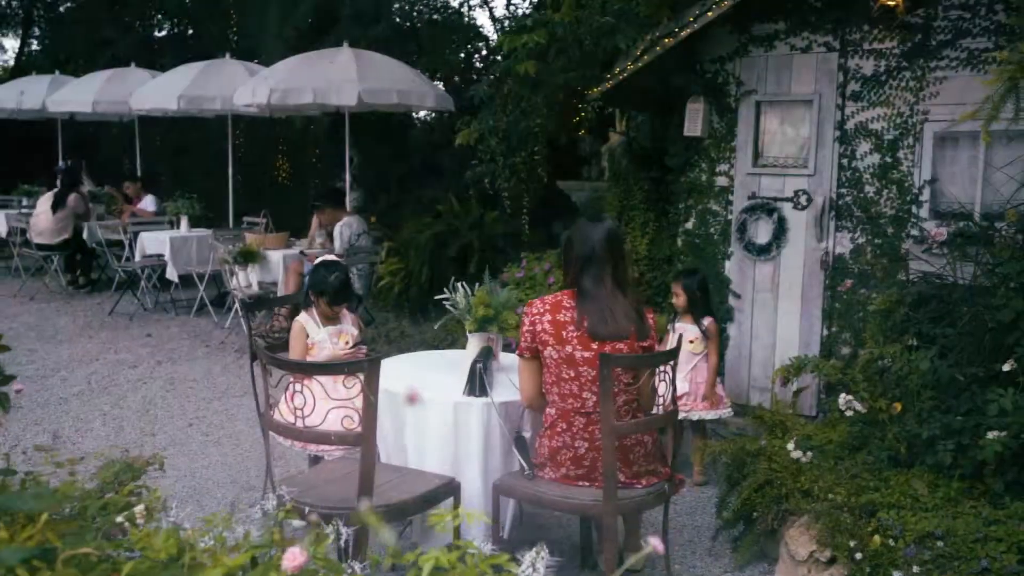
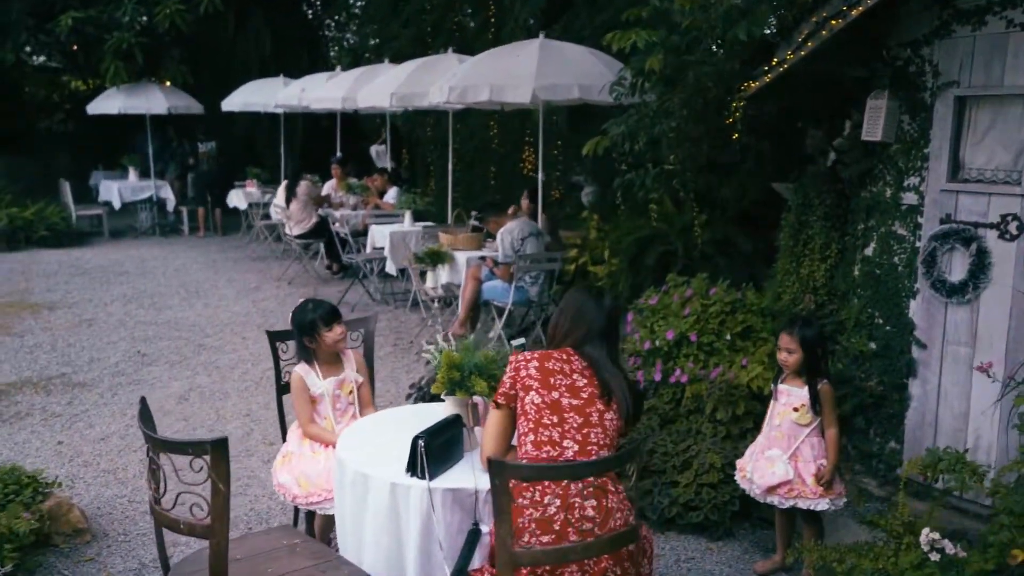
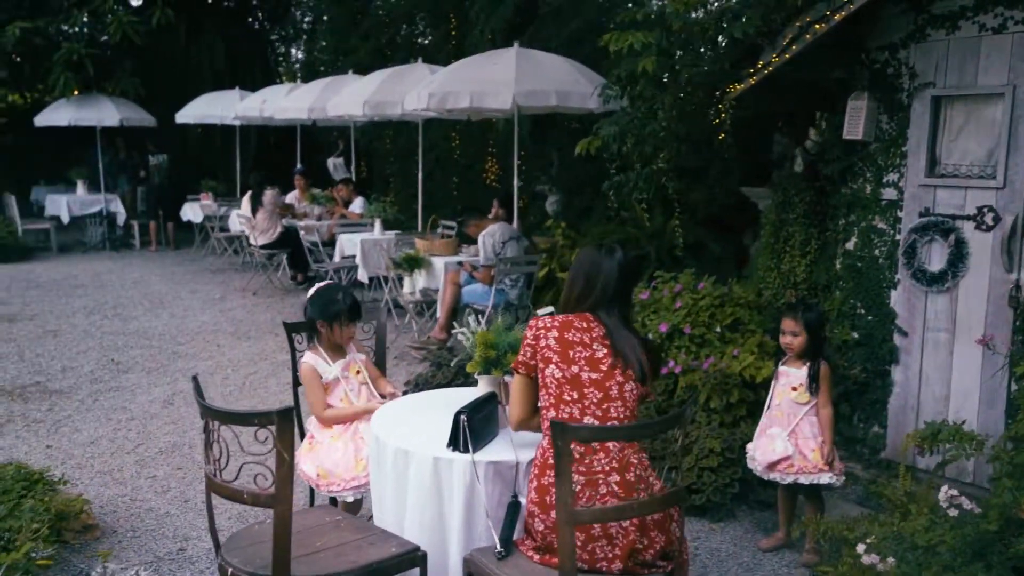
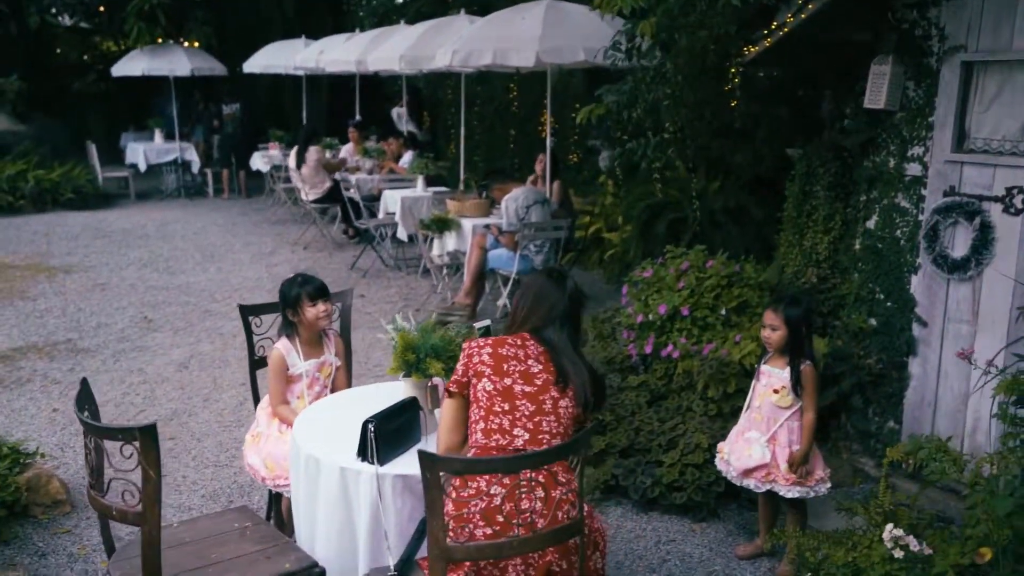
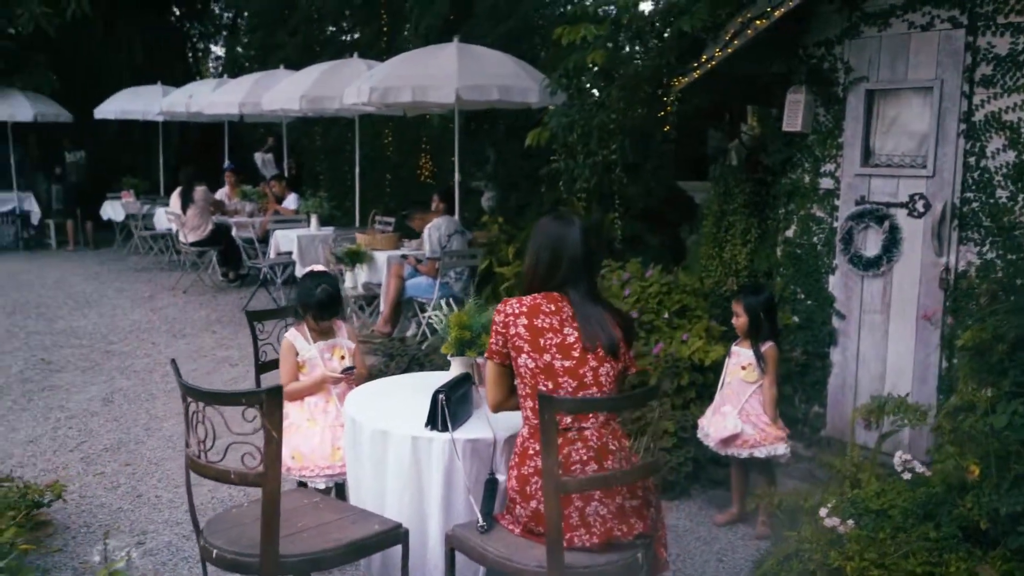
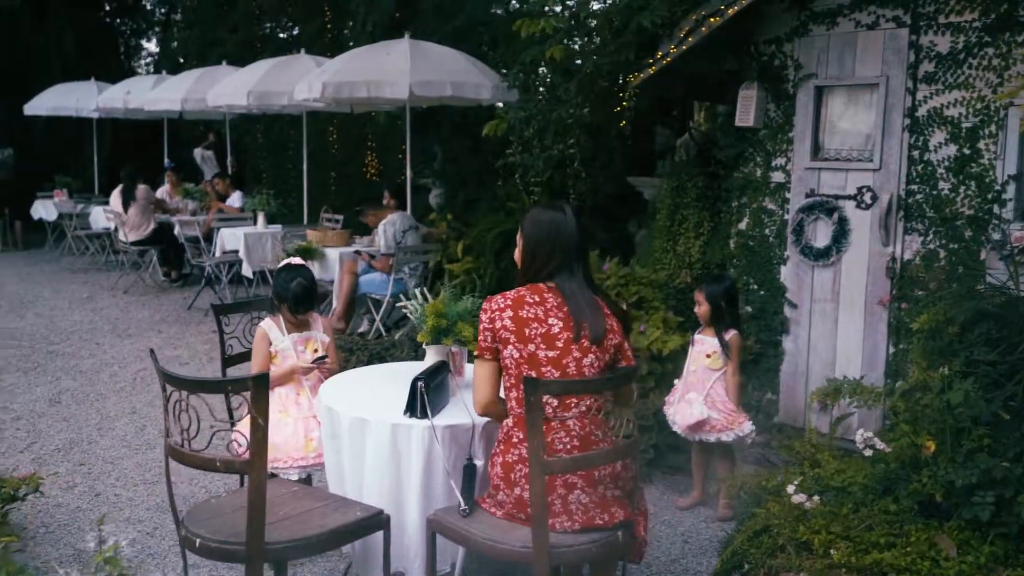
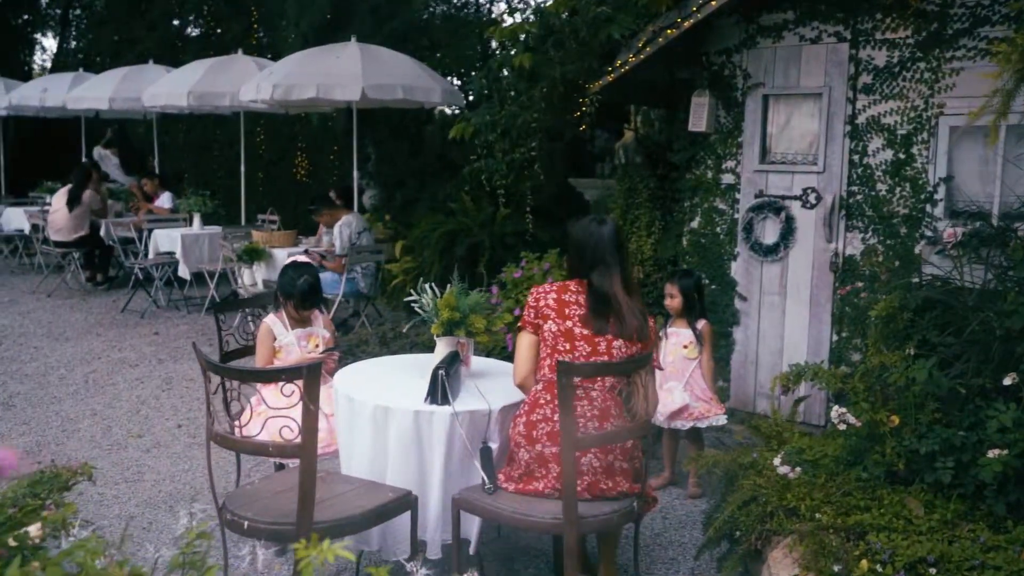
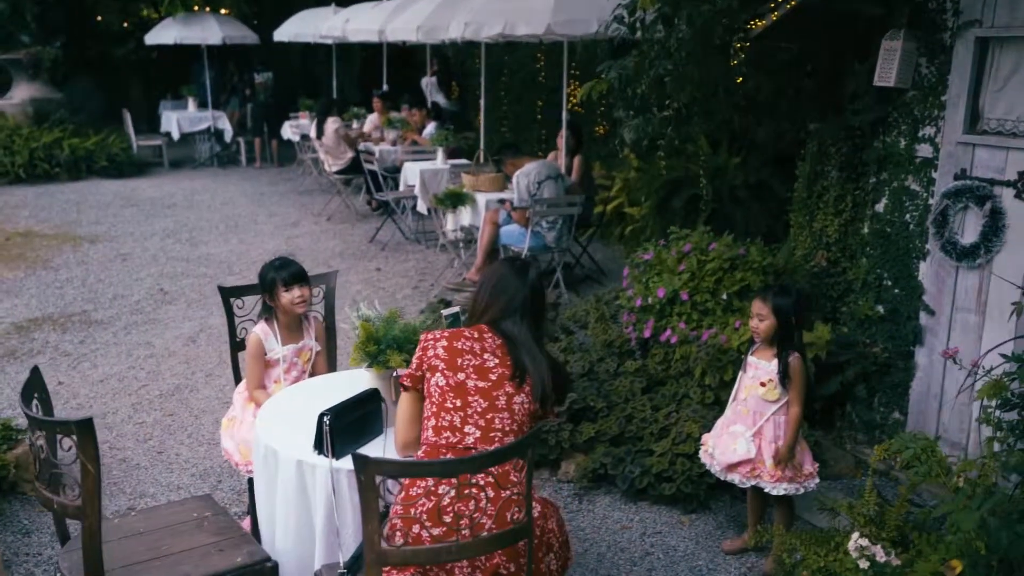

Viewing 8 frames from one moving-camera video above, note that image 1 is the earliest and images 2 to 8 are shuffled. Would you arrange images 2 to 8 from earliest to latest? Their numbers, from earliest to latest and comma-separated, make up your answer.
7, 6, 5, 3, 2, 4, 8
